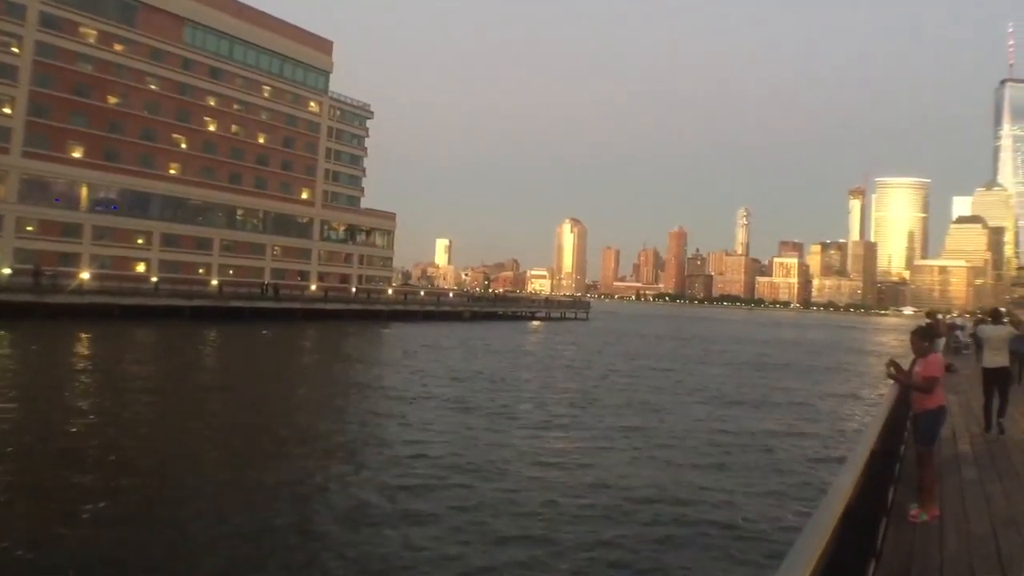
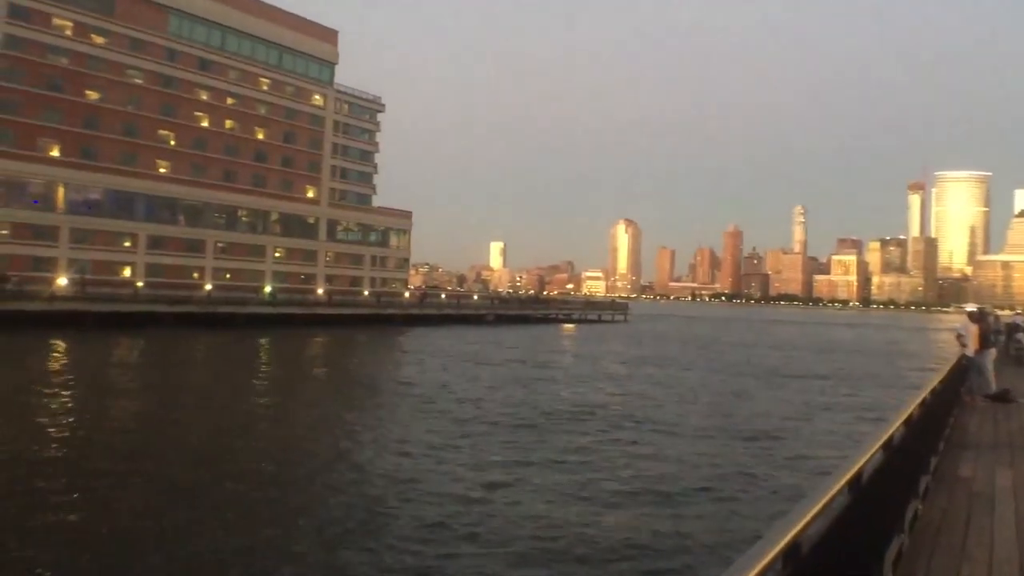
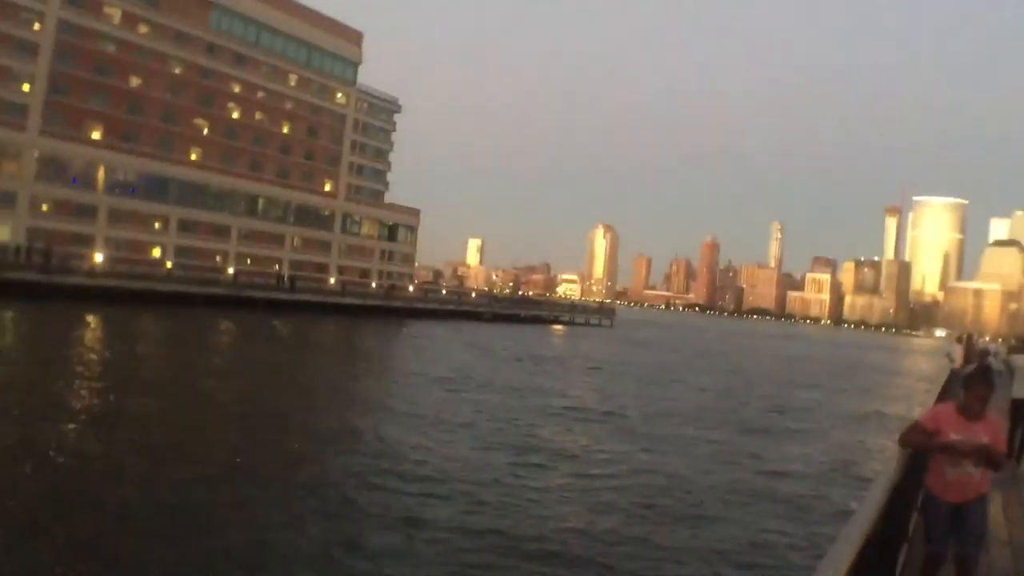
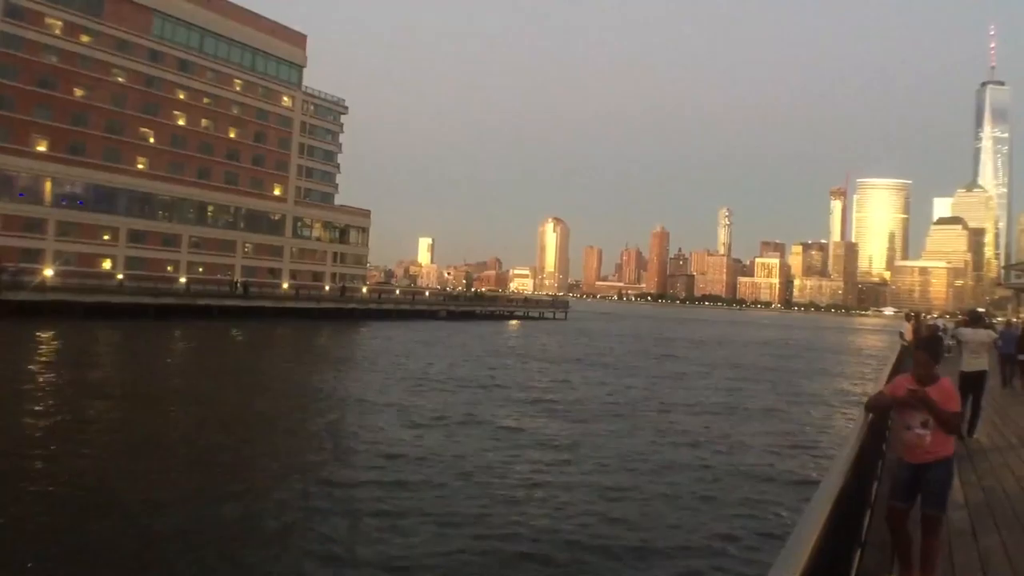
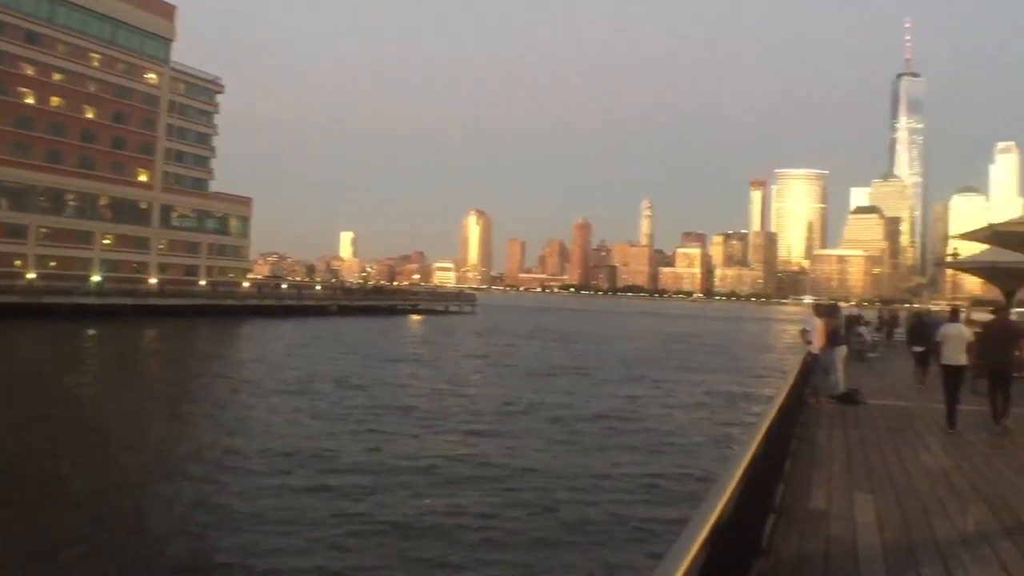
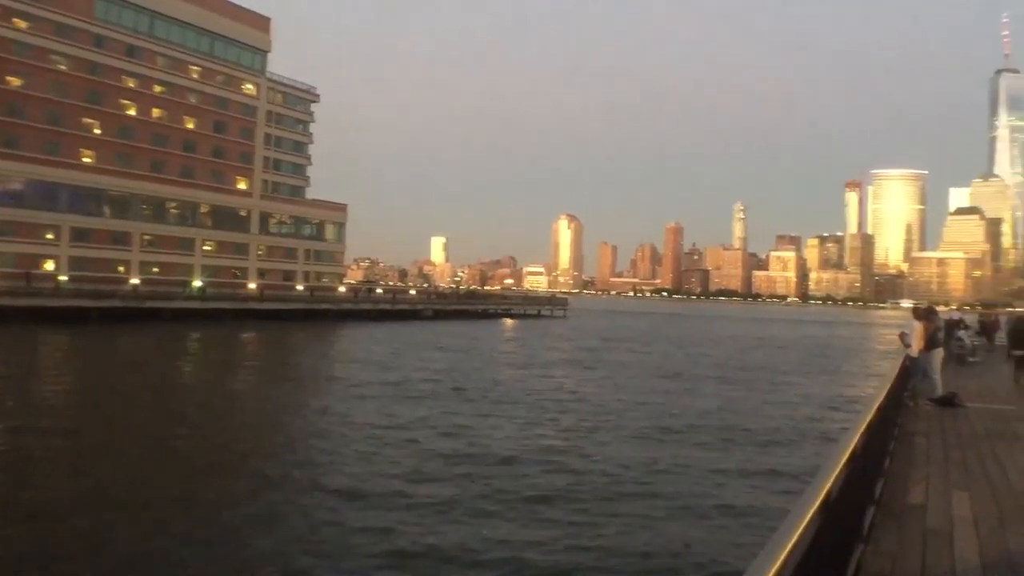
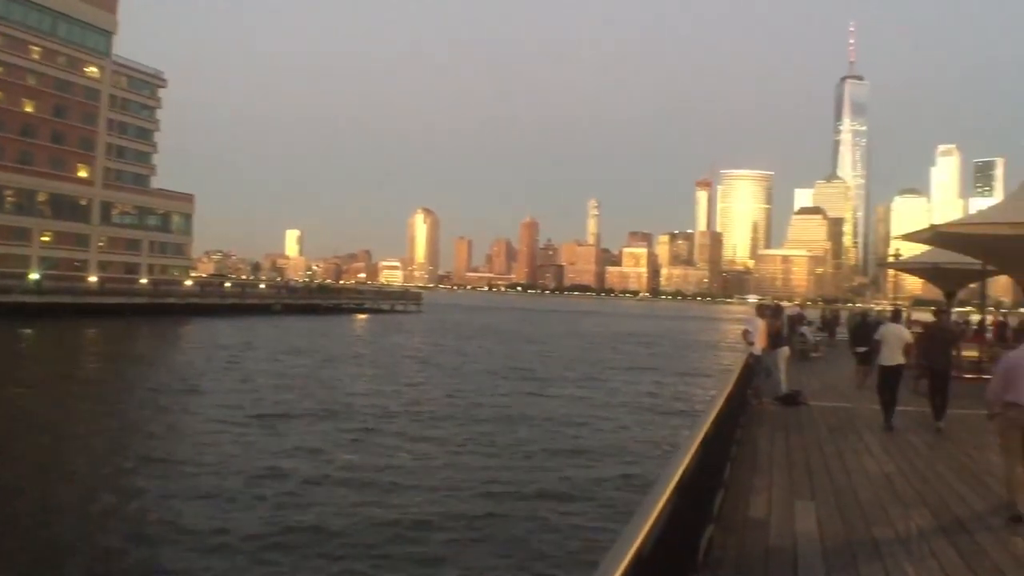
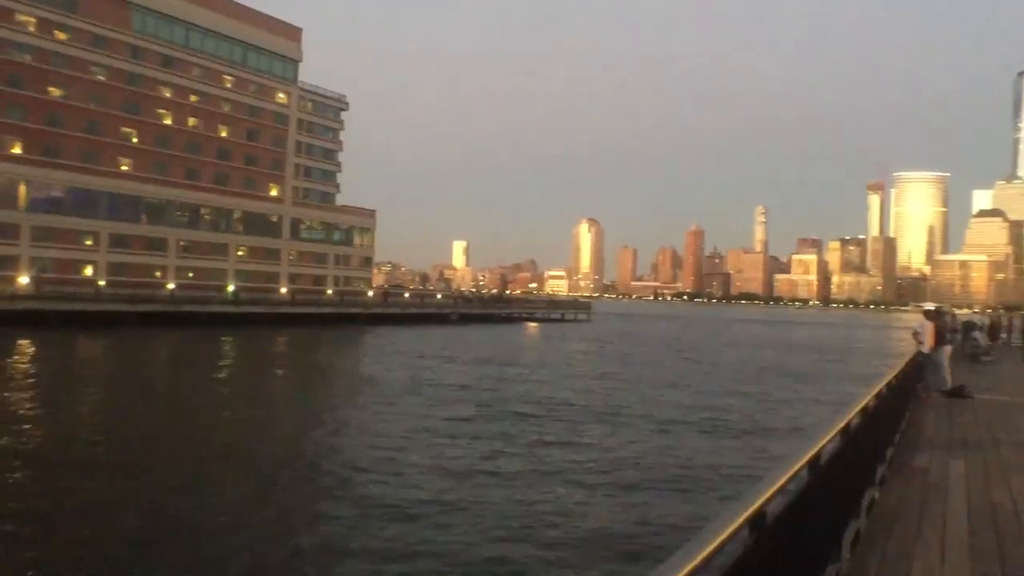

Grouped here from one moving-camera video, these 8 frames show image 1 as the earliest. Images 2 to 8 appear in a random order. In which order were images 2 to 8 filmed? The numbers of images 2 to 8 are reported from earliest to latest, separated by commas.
4, 3, 8, 2, 6, 5, 7
